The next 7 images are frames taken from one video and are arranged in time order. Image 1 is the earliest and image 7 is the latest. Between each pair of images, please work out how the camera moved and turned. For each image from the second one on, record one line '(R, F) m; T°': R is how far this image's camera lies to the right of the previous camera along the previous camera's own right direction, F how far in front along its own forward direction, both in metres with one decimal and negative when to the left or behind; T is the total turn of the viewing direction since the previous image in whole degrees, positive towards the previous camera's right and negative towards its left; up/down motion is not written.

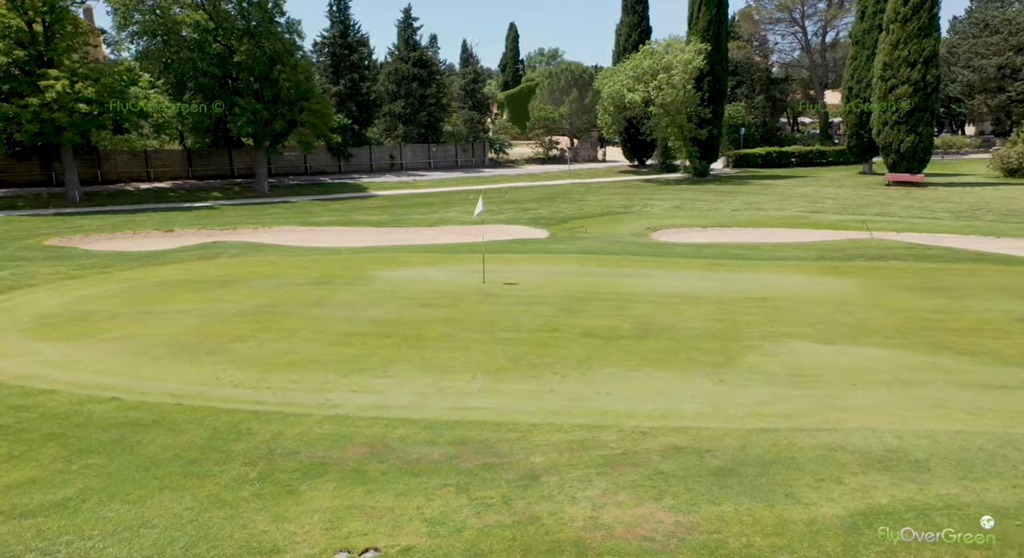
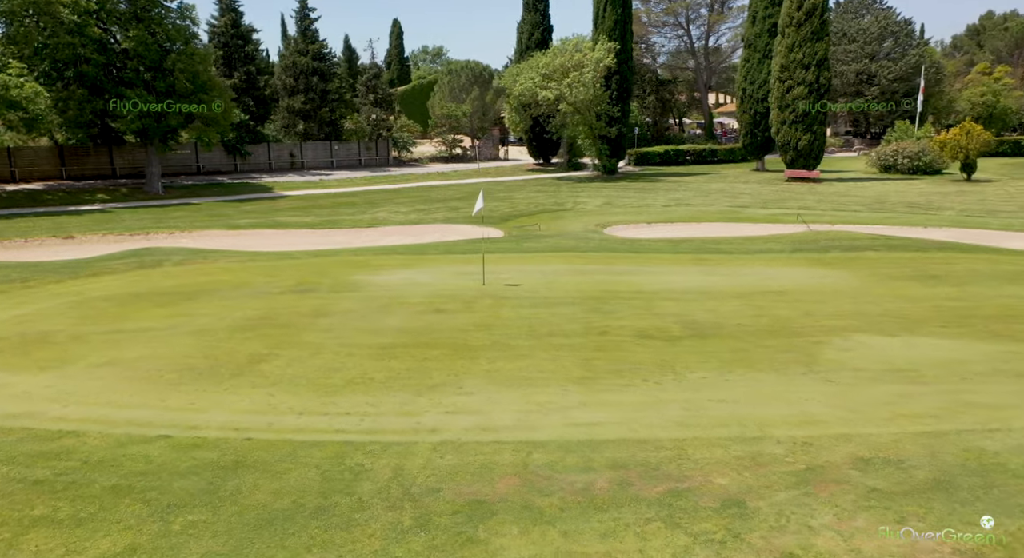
(-1.6, +0.7) m; +8°
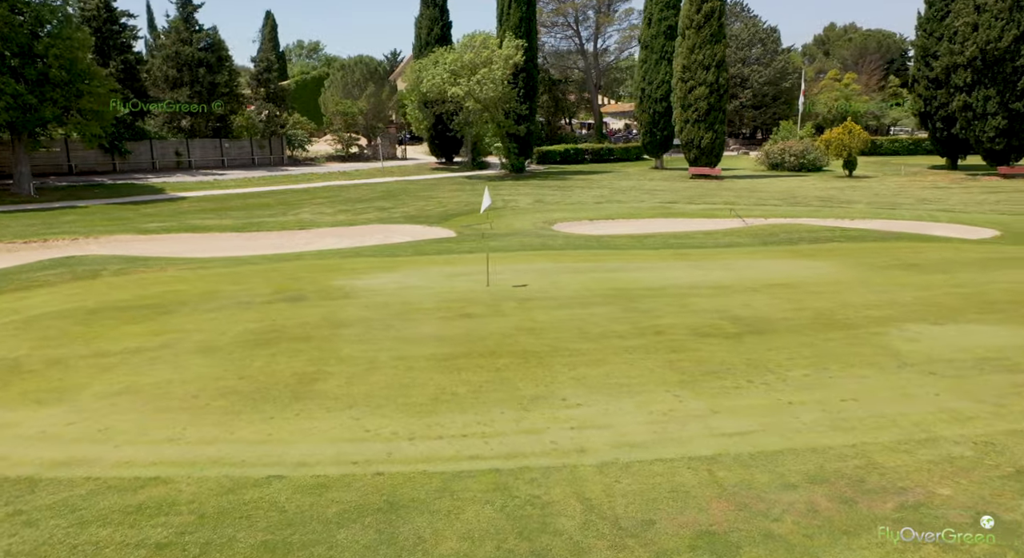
(-1.7, +0.7) m; +9°
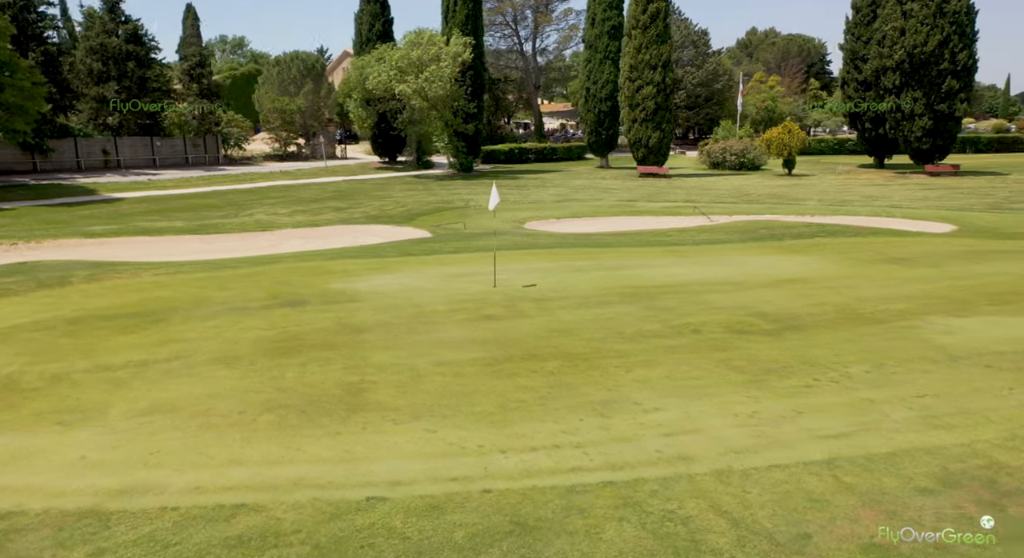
(-1.0, +0.3) m; +5°
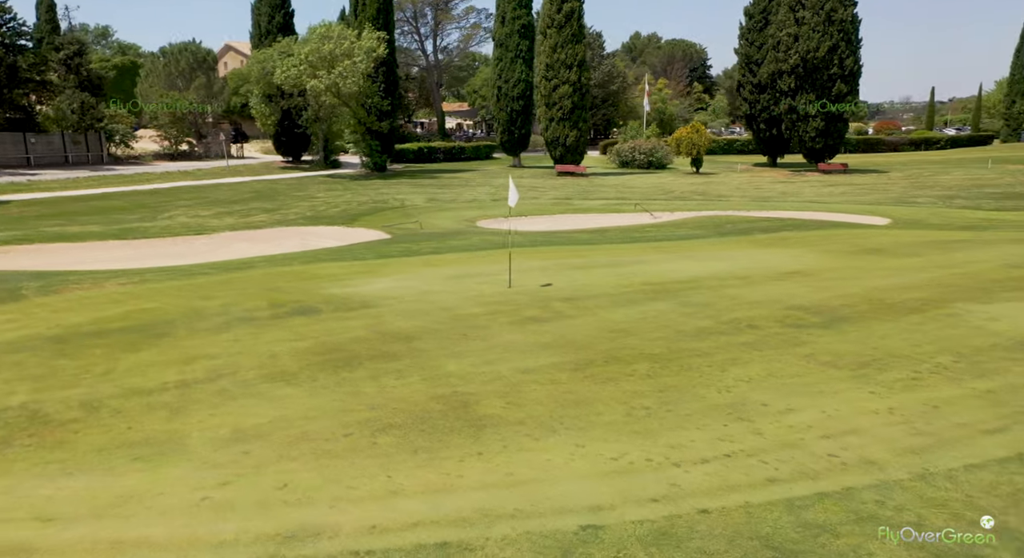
(-1.6, +0.5) m; +8°
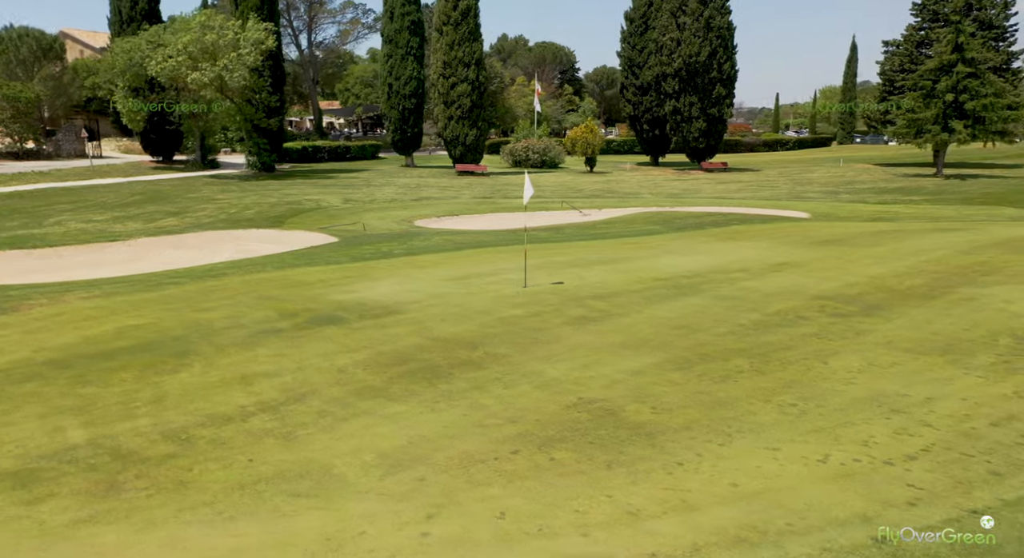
(-1.8, +0.5) m; +10°
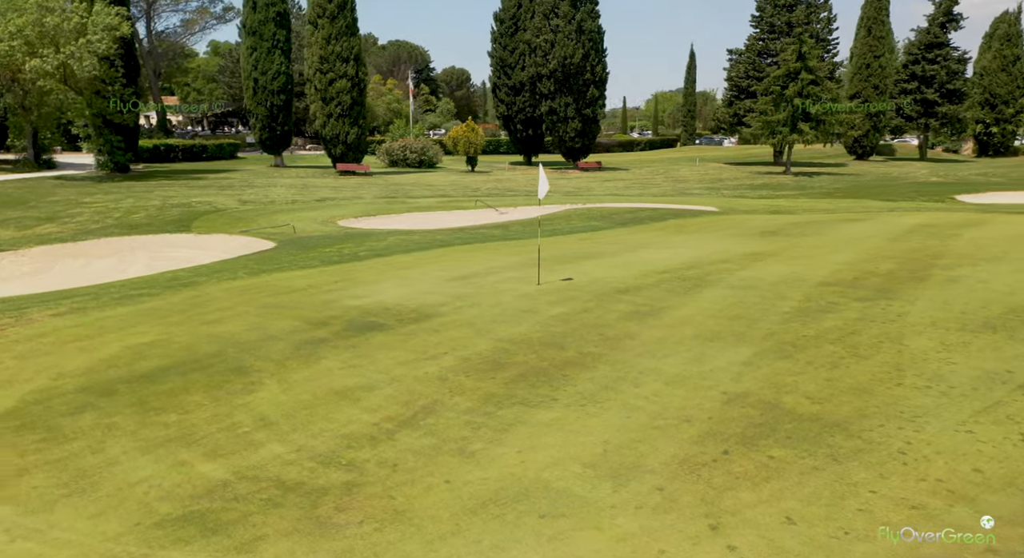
(-1.9, +0.5) m; +11°
